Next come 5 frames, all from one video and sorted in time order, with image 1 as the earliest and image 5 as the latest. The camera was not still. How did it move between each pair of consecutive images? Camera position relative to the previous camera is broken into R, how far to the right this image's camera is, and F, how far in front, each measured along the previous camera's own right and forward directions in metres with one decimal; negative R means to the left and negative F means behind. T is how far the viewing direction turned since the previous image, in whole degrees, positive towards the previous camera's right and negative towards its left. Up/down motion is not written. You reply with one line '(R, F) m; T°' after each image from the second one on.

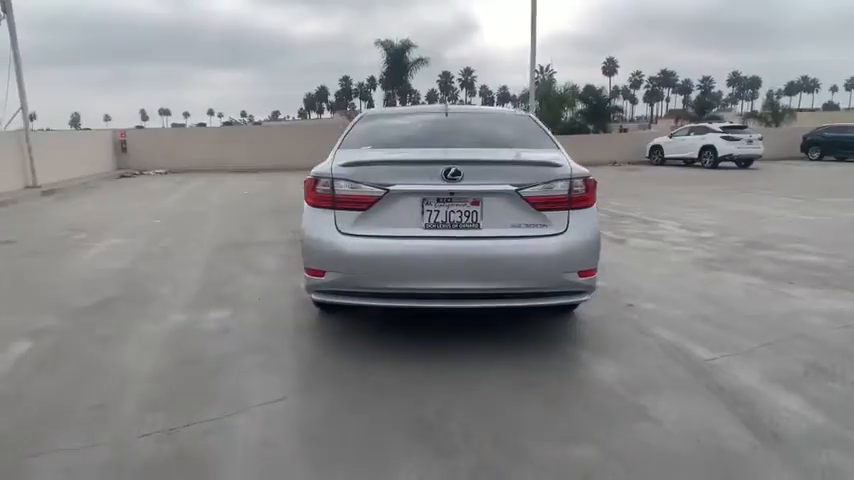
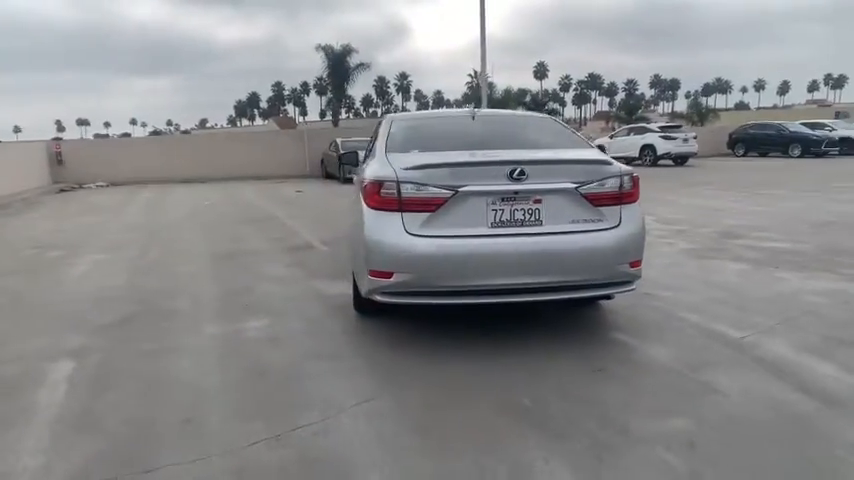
(-0.9, -0.1) m; +6°
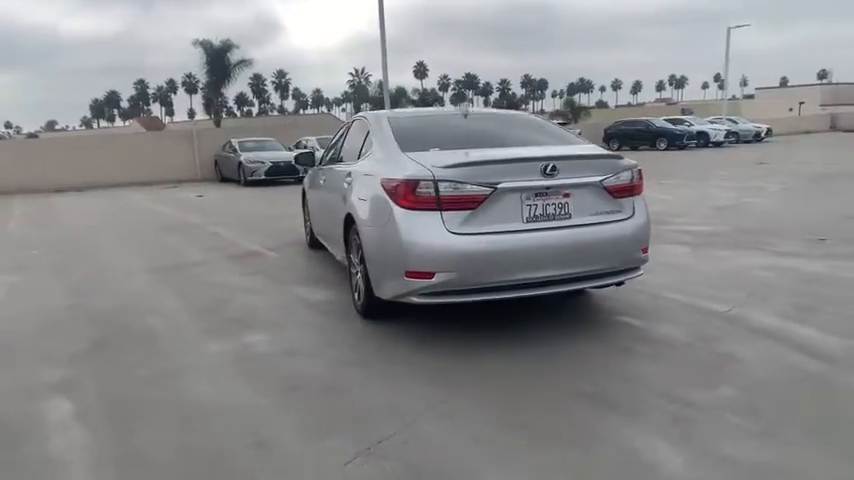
(-1.1, +0.1) m; +12°
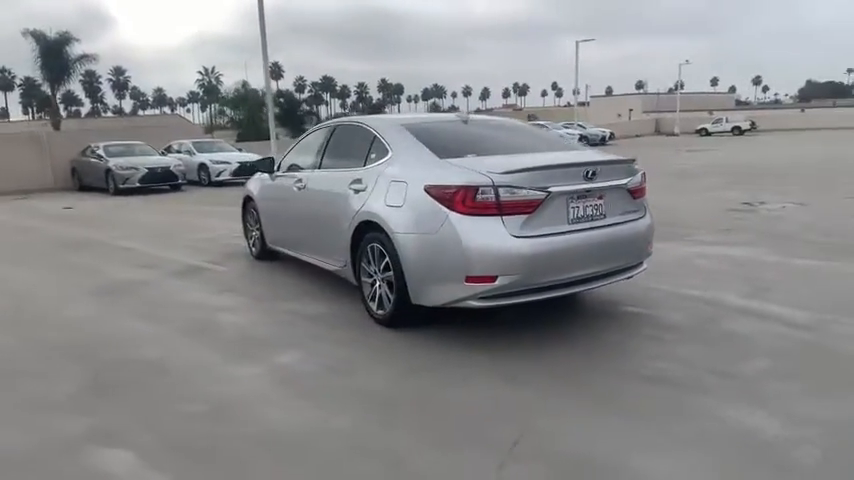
(-1.5, +0.1) m; +14°
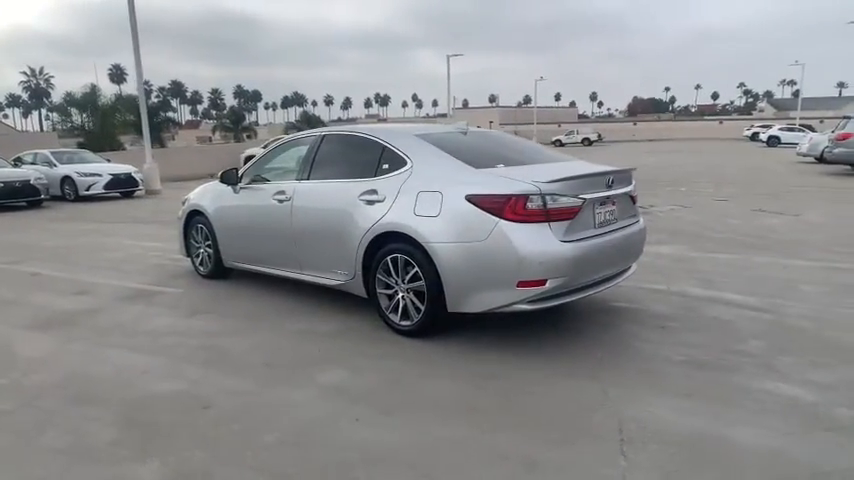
(-1.4, +0.1) m; +14°
